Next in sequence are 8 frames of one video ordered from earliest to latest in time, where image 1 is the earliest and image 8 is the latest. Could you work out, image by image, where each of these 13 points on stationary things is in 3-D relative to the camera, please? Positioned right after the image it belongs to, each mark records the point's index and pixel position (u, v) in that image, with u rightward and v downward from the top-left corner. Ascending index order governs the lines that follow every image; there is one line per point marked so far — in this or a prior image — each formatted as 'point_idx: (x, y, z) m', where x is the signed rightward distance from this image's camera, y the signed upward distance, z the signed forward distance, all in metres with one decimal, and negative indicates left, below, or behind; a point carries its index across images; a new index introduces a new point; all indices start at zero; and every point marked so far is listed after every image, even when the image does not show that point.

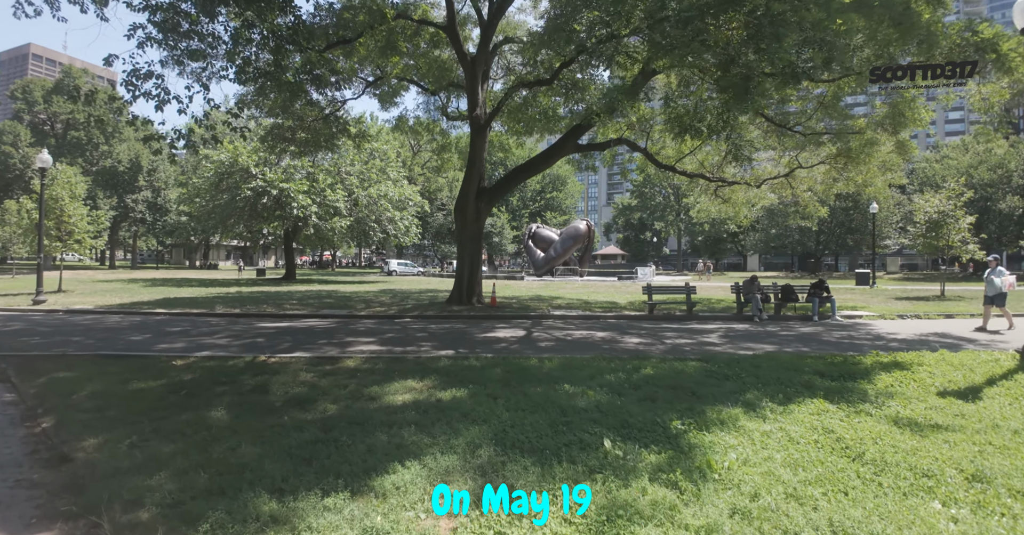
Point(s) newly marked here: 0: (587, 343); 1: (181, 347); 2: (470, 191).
0: (+1.5, -1.4, +9.4) m
1: (-5.6, -1.4, +8.6) m
2: (-1.3, +2.2, +14.9) m
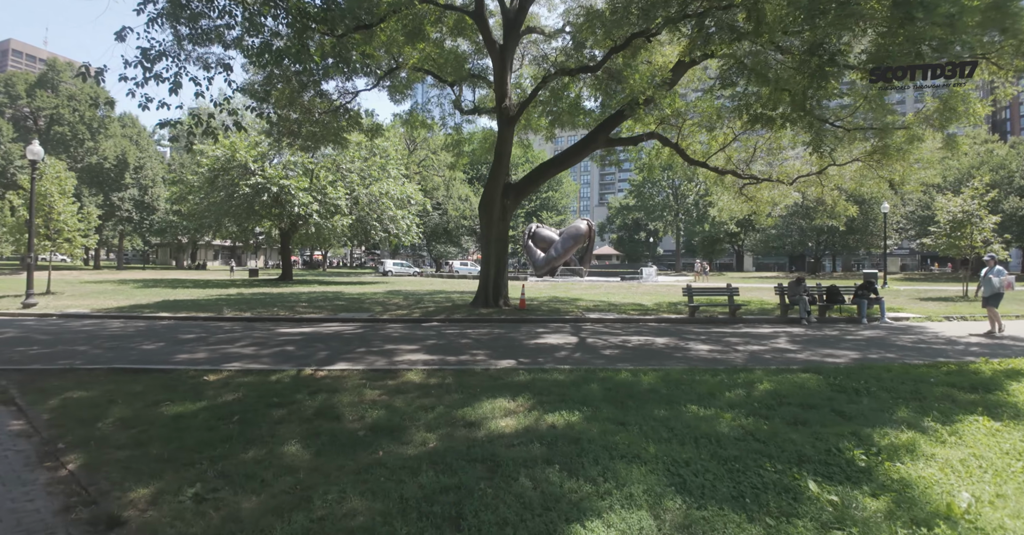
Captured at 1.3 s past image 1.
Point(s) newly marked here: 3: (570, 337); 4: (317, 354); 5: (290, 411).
0: (+2.5, -1.4, +8.6) m
1: (-4.5, -1.4, +7.6) m
2: (-0.5, +2.2, +14.0) m
3: (+1.2, -1.4, +9.8) m
4: (-3.0, -1.4, +7.9) m
5: (-2.1, -1.4, +4.8) m
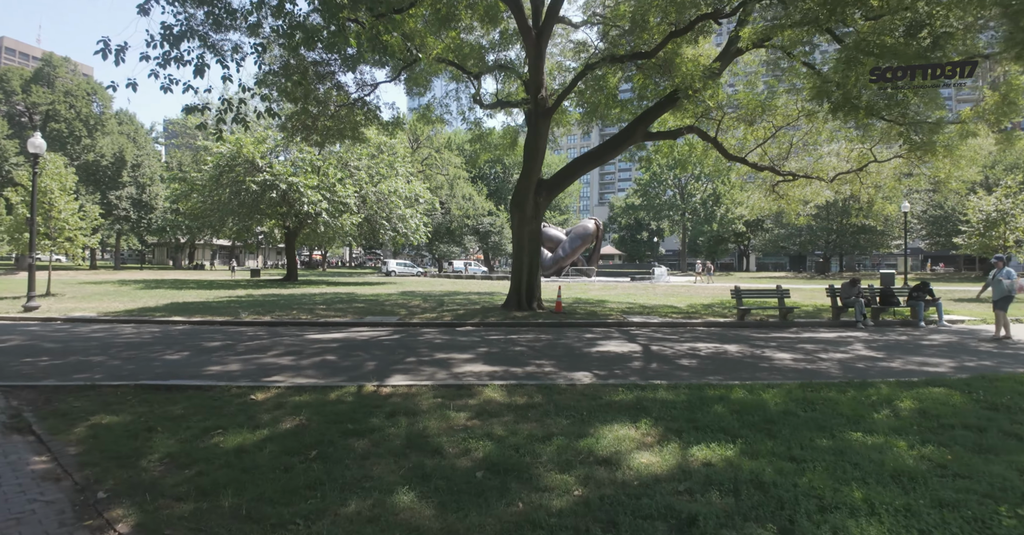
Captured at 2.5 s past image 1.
0: (+3.4, -1.4, +7.8) m
1: (-3.6, -1.4, +6.7) m
2: (+0.5, +2.2, +13.2) m
3: (+2.2, -1.4, +9.0) m
4: (-2.0, -1.4, +7.1) m
5: (-1.0, -1.4, +3.9) m
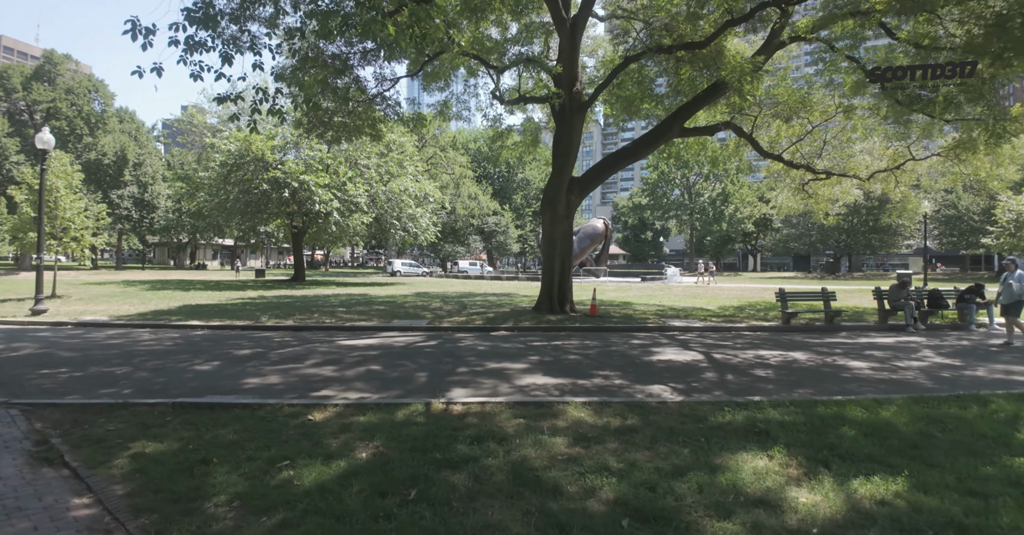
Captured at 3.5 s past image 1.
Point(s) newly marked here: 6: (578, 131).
0: (+4.3, -1.5, +7.2) m
1: (-2.7, -1.4, +6.1) m
2: (+1.3, +2.1, +12.7) m
3: (+3.0, -1.4, +8.4) m
4: (-1.2, -1.4, +6.5) m
5: (-0.2, -1.4, +3.4) m
6: (+1.6, +3.4, +12.5) m
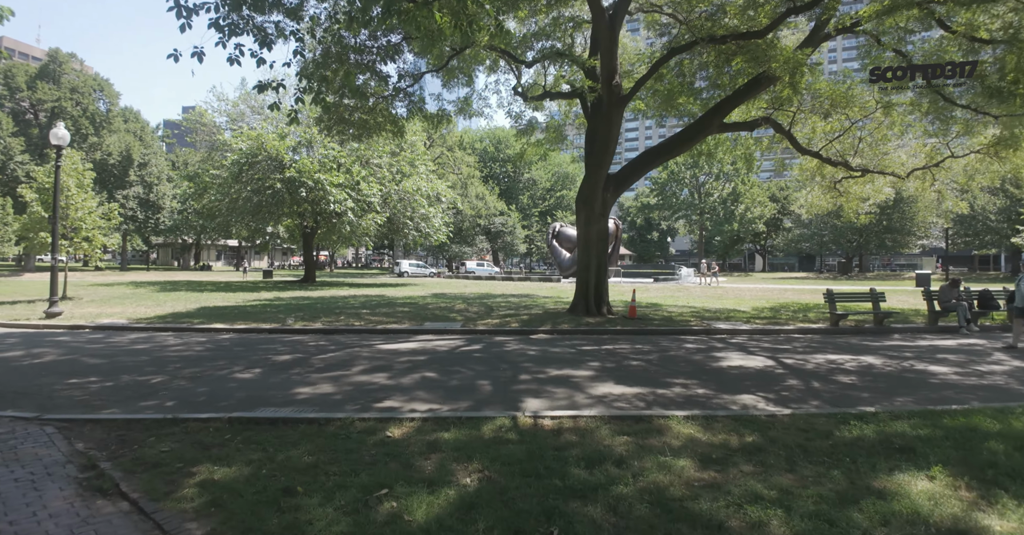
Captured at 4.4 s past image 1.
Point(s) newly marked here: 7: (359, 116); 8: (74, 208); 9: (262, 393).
0: (+5.1, -1.5, +6.7) m
1: (-1.9, -1.4, +5.6) m
2: (+2.1, +2.1, +12.2) m
3: (+3.8, -1.4, +7.9) m
4: (-0.4, -1.4, +6.0) m
5: (+0.6, -1.4, +2.9) m
6: (+2.4, +3.4, +12.0) m
7: (-4.9, +4.9, +16.3) m
8: (-15.1, +2.1, +17.6) m
9: (-2.8, -1.4, +5.6) m
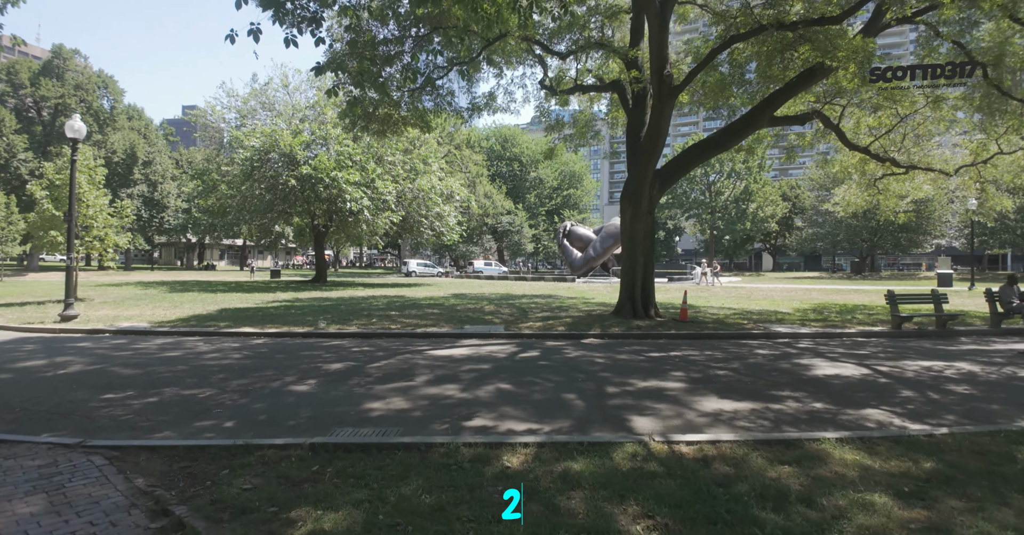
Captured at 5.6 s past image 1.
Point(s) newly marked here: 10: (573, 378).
0: (+6.0, -1.5, +6.1) m
1: (-0.9, -1.4, +5.0) m
2: (+3.1, +2.1, +11.5) m
3: (+4.8, -1.4, +7.3) m
4: (+0.6, -1.4, +5.4) m
5: (+1.6, -1.4, +2.3) m
6: (+3.4, +3.4, +11.4) m
7: (-4.0, +4.9, +15.7) m
8: (-14.2, +2.1, +17.0) m
9: (-1.8, -1.4, +5.0) m
10: (+0.7, -1.4, +6.2) m
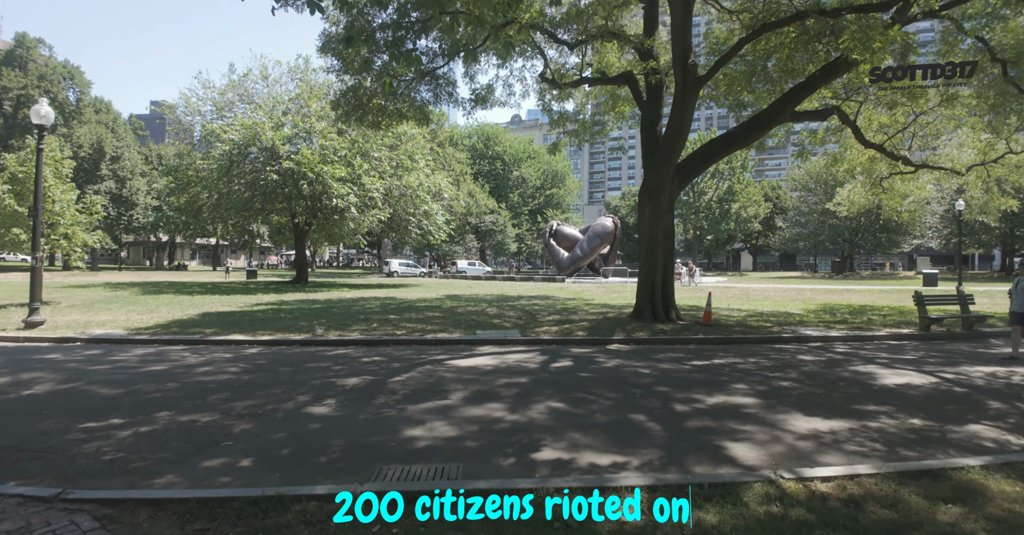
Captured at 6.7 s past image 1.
0: (+6.6, -1.5, +5.6) m
1: (-0.4, -1.4, +4.2) m
2: (+3.3, +2.1, +10.9) m
3: (+5.2, -1.4, +6.8) m
4: (+1.2, -1.4, +4.6) m
5: (+2.3, -1.4, +1.6) m
6: (+3.7, +3.4, +10.8) m
7: (-3.9, +4.9, +14.8) m
8: (-14.1, +2.0, +15.6) m
9: (-1.2, -1.4, +4.2) m
10: (+1.2, -1.4, +5.5) m
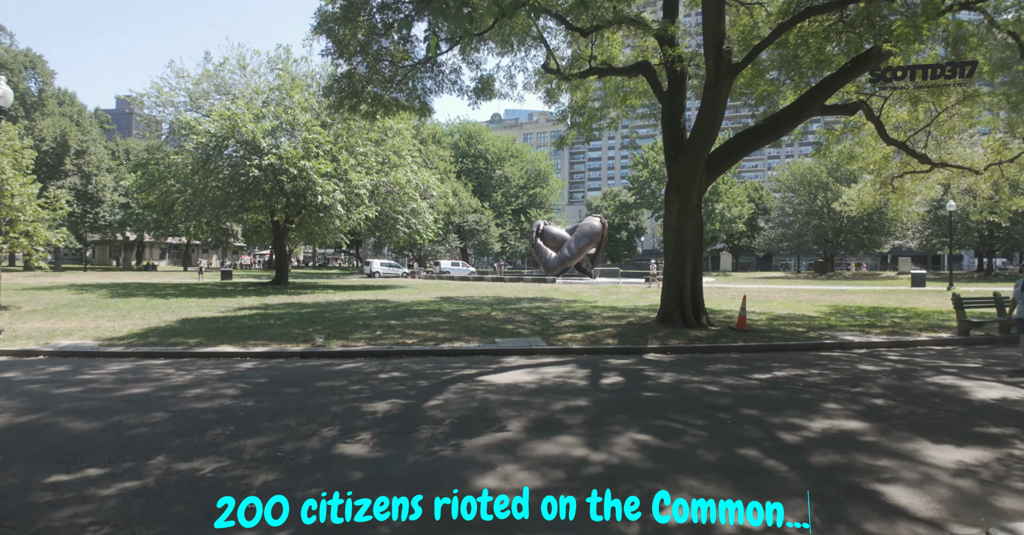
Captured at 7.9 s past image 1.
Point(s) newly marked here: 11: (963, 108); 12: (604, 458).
0: (+7.2, -1.5, +5.0) m
1: (+0.3, -1.4, +3.3) m
2: (+3.7, +2.1, +10.2) m
3: (+5.8, -1.4, +6.2) m
4: (+1.8, -1.4, +3.8) m
5: (+3.1, -1.4, +0.8) m
6: (+4.0, +3.4, +10.1) m
7: (-3.7, +4.8, +13.7) m
8: (-14.0, +2.0, +14.0) m
9: (-0.6, -1.5, +3.3) m
10: (+1.8, -1.4, +4.7) m
11: (+12.2, +4.4, +13.7) m
12: (+0.6, -1.4, +3.8) m
